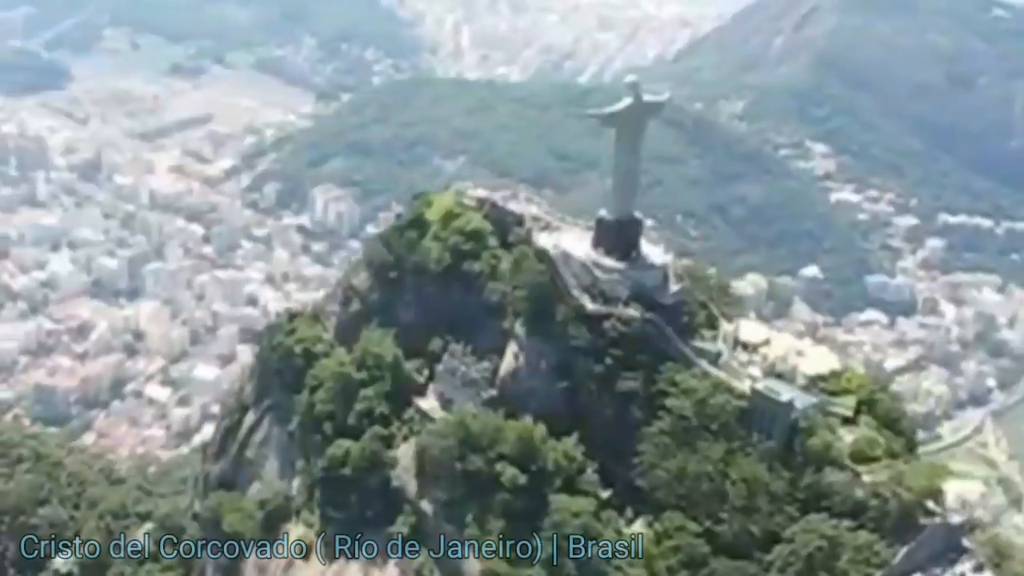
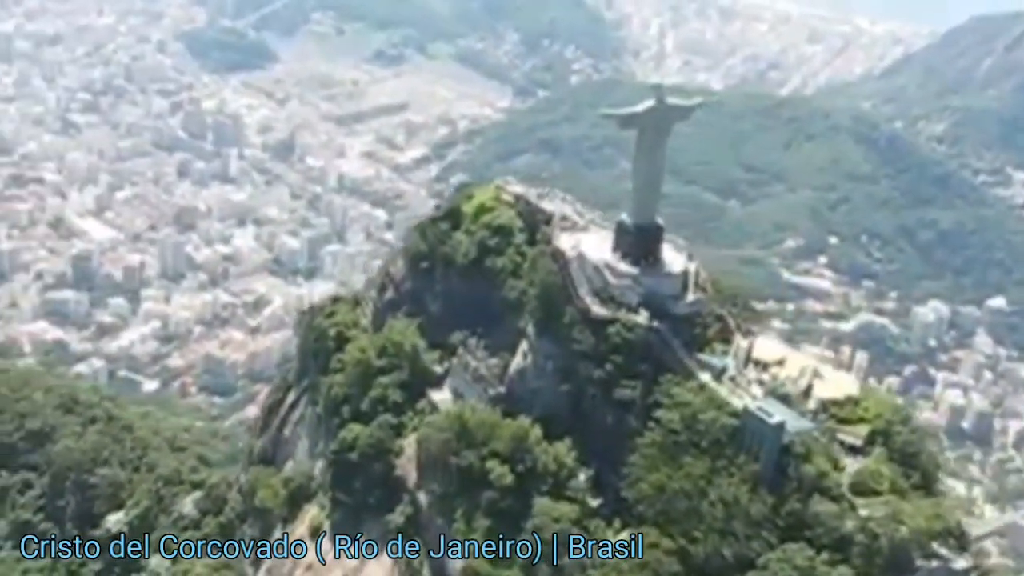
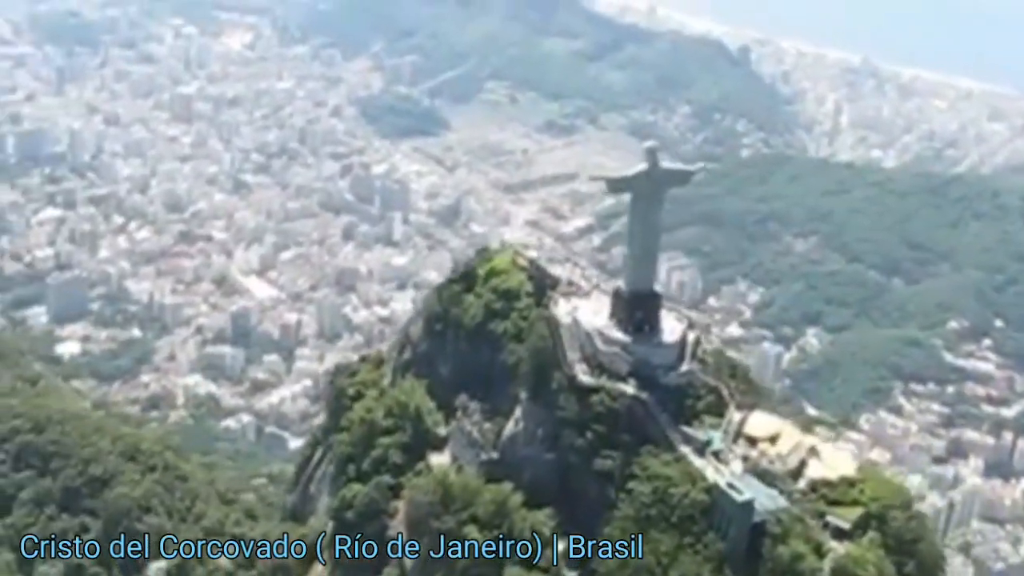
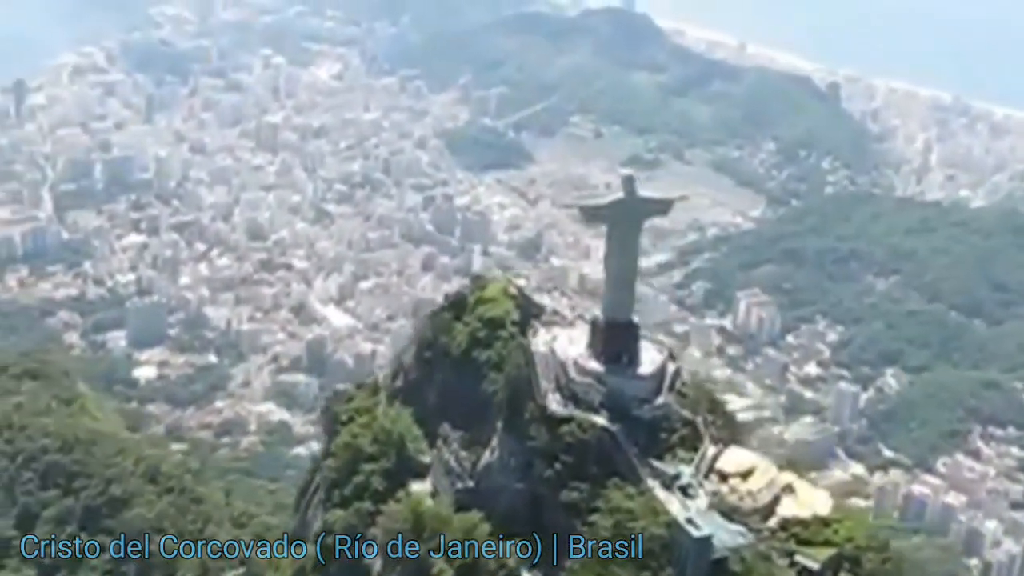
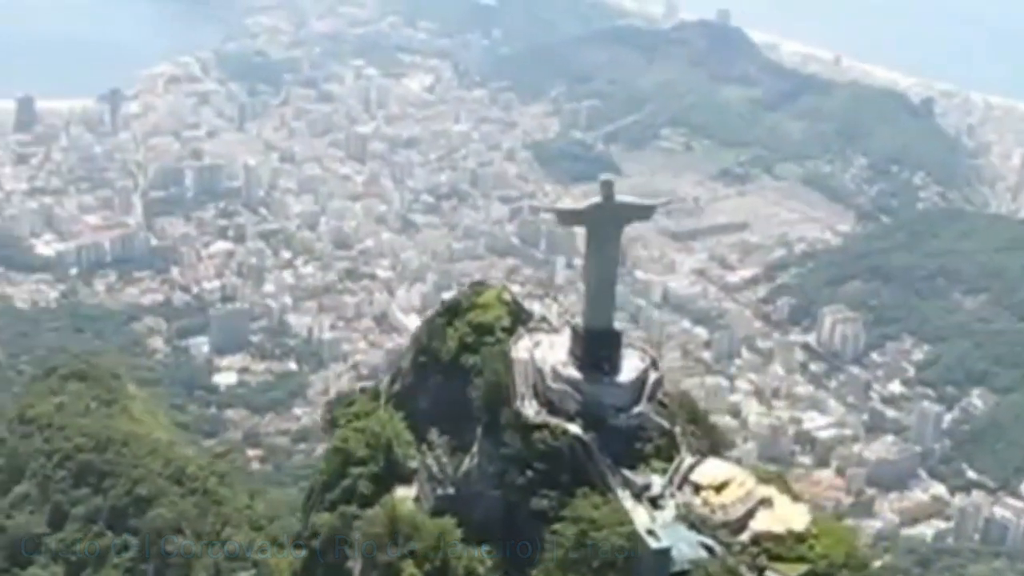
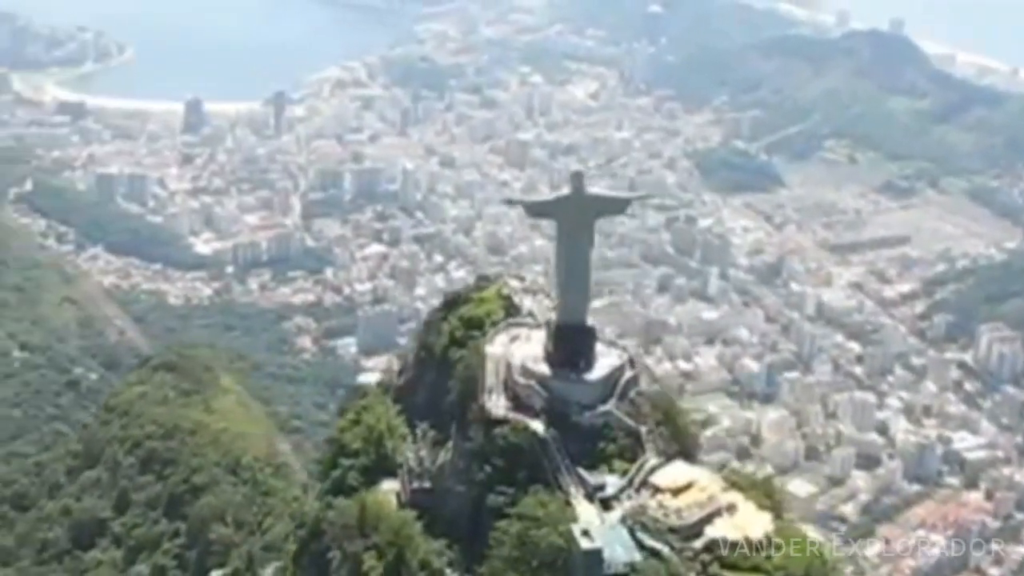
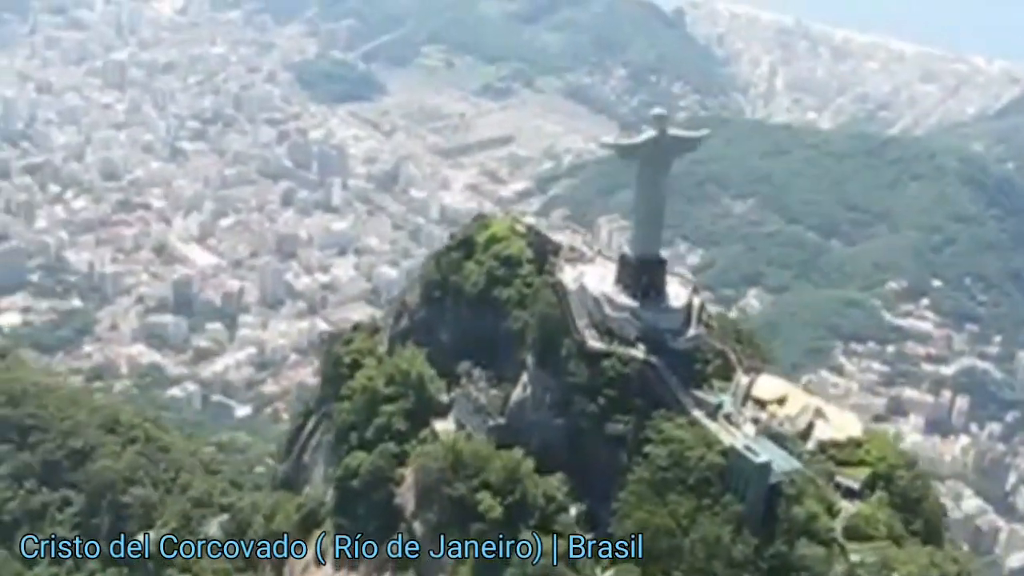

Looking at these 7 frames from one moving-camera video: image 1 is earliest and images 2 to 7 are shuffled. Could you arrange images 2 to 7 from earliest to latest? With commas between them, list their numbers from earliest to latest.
2, 7, 3, 4, 5, 6
